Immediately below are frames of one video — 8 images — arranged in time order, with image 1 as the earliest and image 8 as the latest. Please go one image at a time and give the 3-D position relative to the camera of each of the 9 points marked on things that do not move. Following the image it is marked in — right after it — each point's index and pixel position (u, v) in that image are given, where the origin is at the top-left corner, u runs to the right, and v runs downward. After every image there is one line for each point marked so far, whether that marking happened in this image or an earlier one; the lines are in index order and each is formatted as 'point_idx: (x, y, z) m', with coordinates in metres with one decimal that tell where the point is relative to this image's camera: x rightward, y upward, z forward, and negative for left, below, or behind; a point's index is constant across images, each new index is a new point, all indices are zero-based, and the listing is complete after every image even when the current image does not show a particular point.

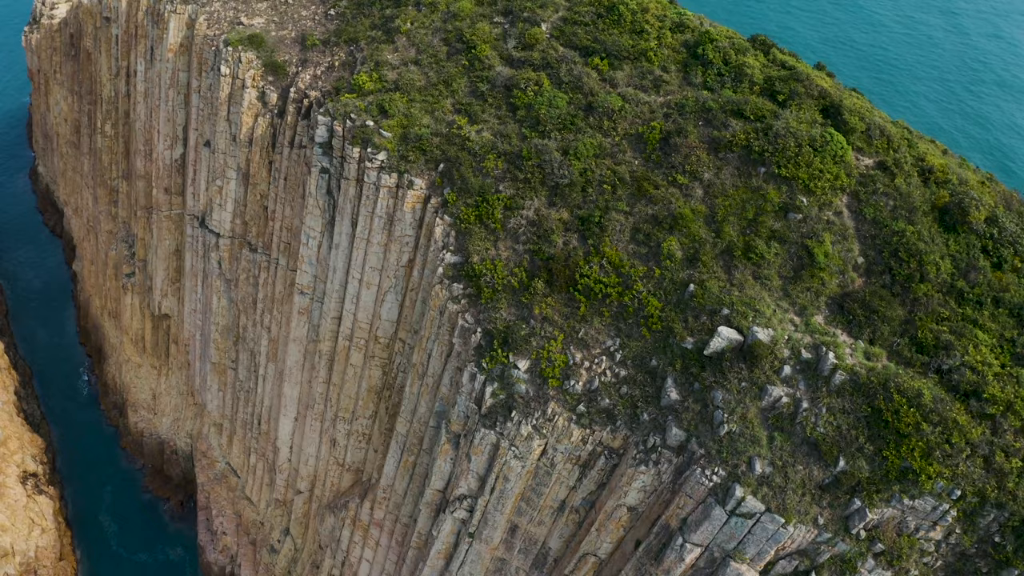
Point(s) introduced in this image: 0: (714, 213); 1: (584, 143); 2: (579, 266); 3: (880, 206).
0: (+6.1, +2.3, +18.1) m
1: (+2.4, +4.8, +19.9) m
2: (+2.1, +0.7, +18.7) m
3: (+10.6, +2.3, +17.3) m
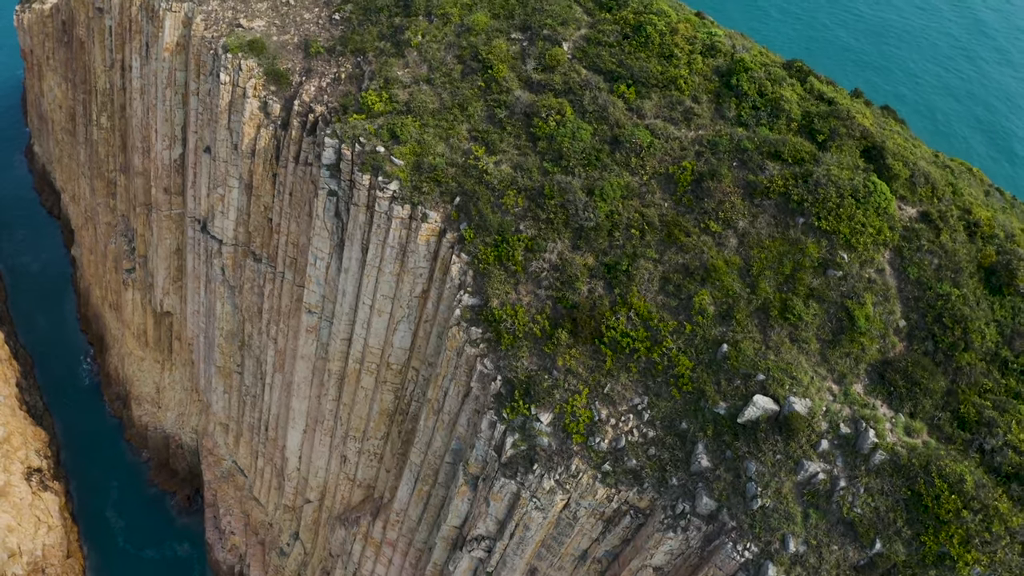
0: (+6.8, +0.7, +17.3) m
1: (+3.1, +3.3, +18.9) m
2: (+2.8, -0.8, +17.9) m
3: (+11.3, +0.6, +16.5) m
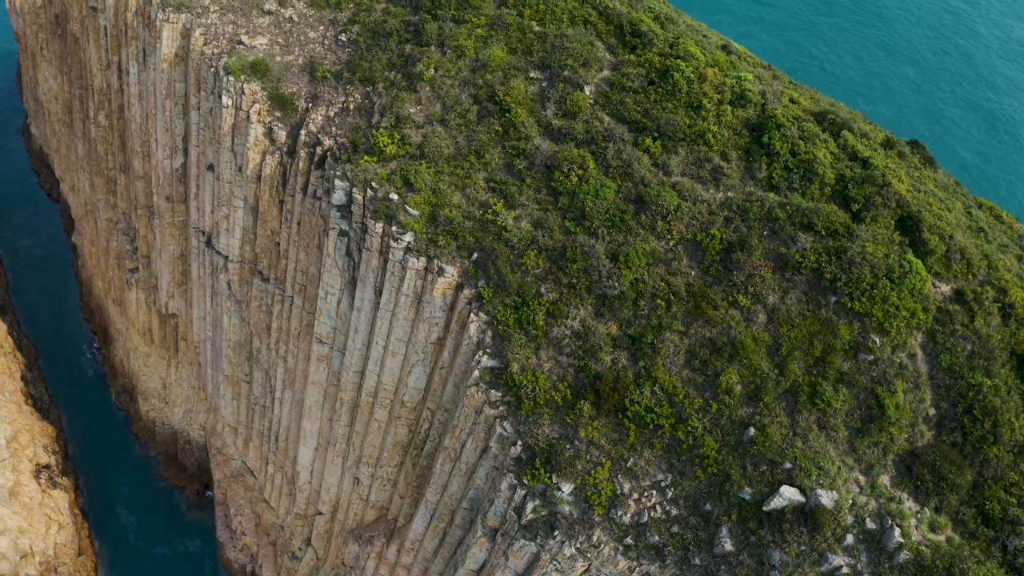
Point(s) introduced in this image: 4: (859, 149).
0: (+7.5, -1.6, +17.0) m
1: (+3.8, +1.2, +18.3) m
2: (+3.5, -3.0, +17.7) m
3: (+12.0, -1.7, +16.2) m
4: (+11.1, +4.4, +19.0) m
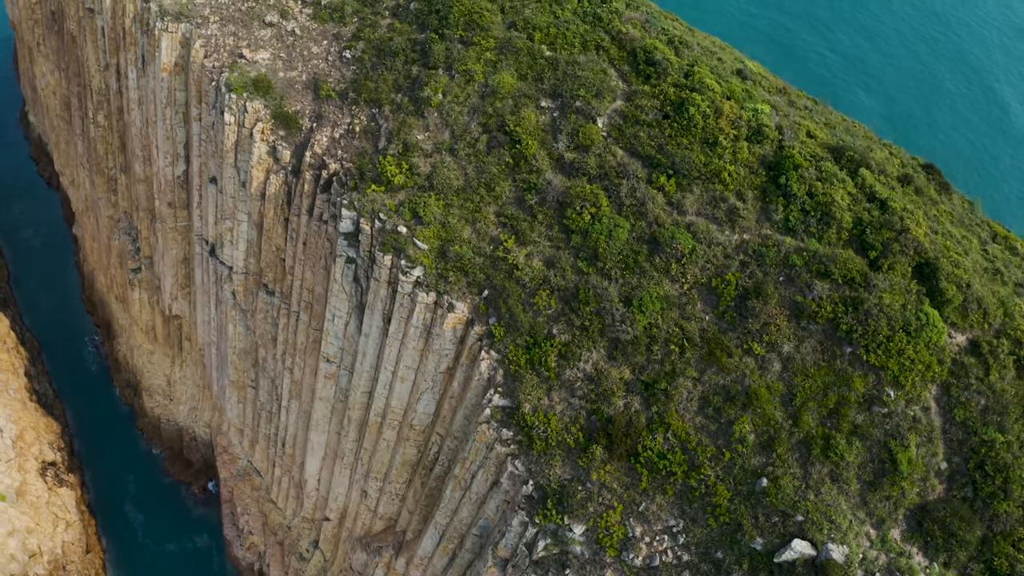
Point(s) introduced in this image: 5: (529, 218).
0: (+7.9, -3.0, +17.0) m
1: (+4.2, -0.1, +18.2) m
2: (+3.8, -4.4, +17.8) m
3: (+12.4, -3.1, +16.3) m
4: (+11.4, +3.1, +18.8) m
5: (+0.6, +2.3, +20.0) m
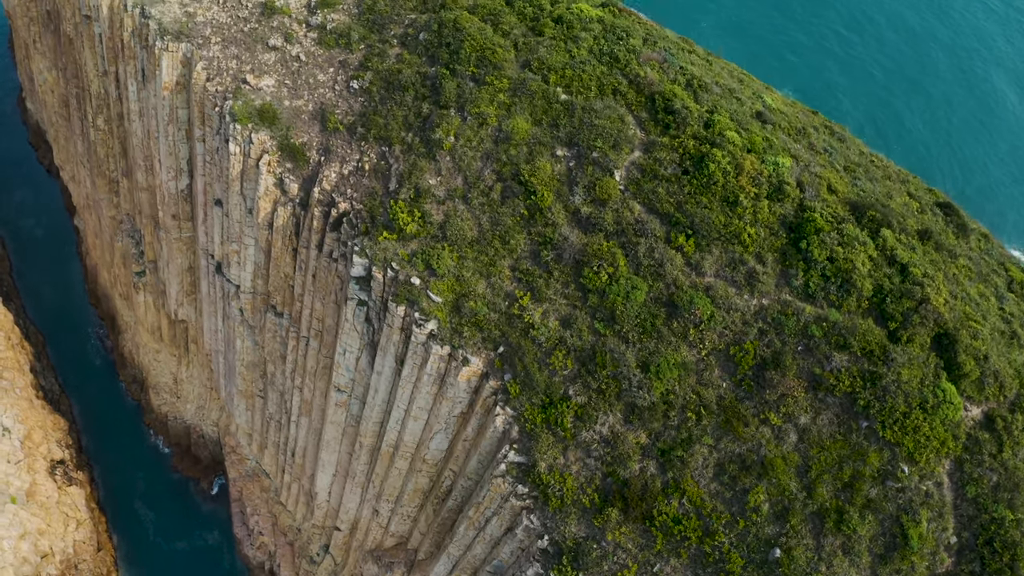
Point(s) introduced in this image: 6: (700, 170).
0: (+8.4, -5.0, +17.2) m
1: (+4.7, -2.1, +18.2) m
2: (+4.4, -6.4, +18.0) m
3: (+12.9, -5.3, +16.5) m
4: (+12.0, +1.1, +18.6) m
5: (+1.1, +0.5, +19.8) m
6: (+6.1, +3.9, +19.5) m
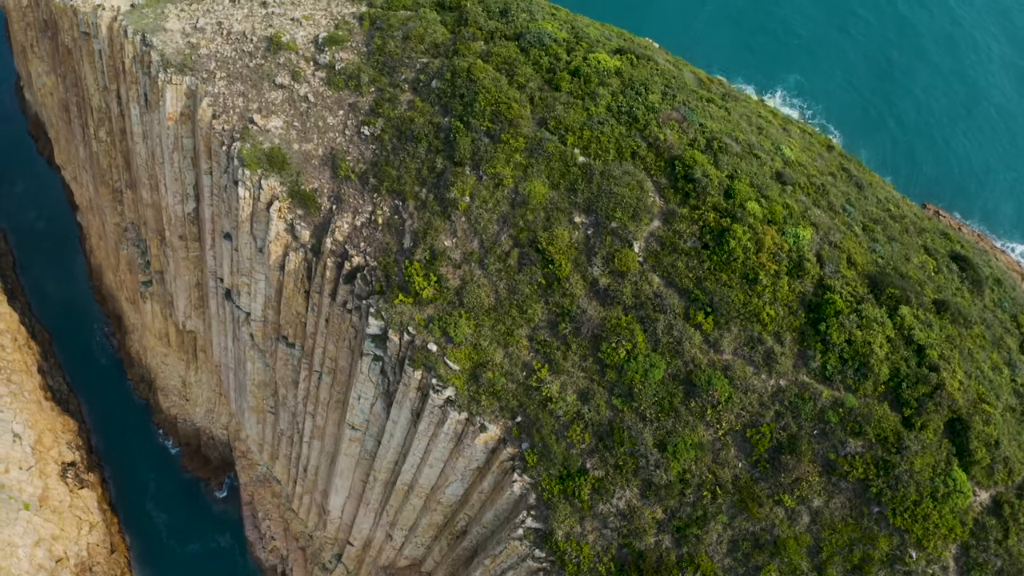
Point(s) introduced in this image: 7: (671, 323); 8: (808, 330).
0: (+9.0, -7.6, +17.7) m
1: (+5.3, -4.6, +18.5) m
2: (+5.0, -8.9, +18.6) m
3: (+13.5, -7.9, +17.0) m
4: (+12.6, -1.4, +18.7) m
5: (+1.7, -1.9, +19.9) m
6: (+6.7, +1.5, +19.4) m
7: (+5.0, -1.1, +19.1) m
8: (+9.2, -1.3, +18.6) m
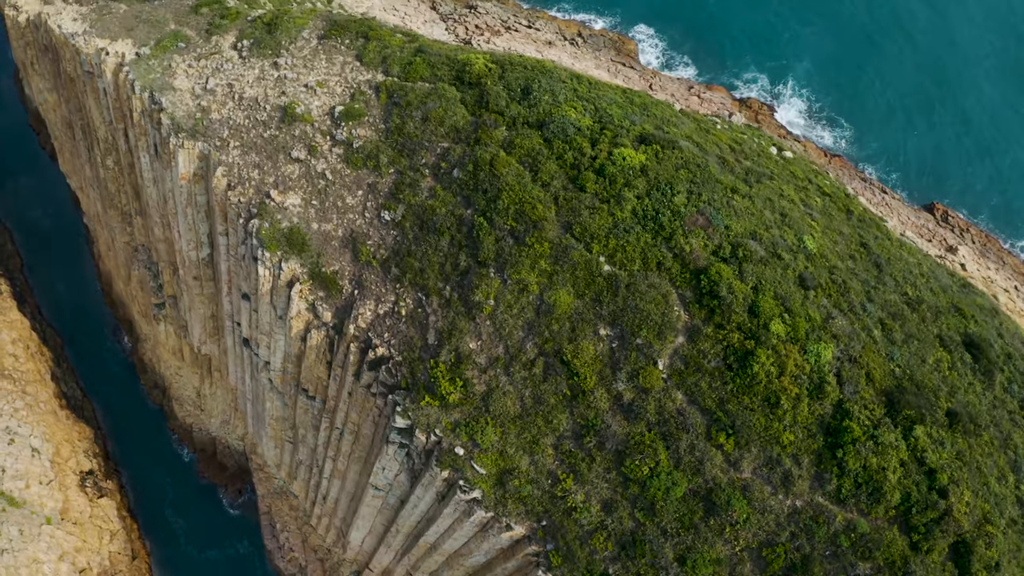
0: (+9.9, -11.7, +18.9) m
1: (+6.2, -8.6, +19.4) m
2: (+5.8, -12.8, +19.9) m
3: (+14.4, -12.0, +18.3) m
4: (+13.5, -5.4, +19.4) m
5: (+2.6, -5.8, +20.5) m
6: (+7.6, -2.5, +19.8) m
7: (+5.9, -5.1, +19.7) m
8: (+10.1, -5.3, +19.3) m
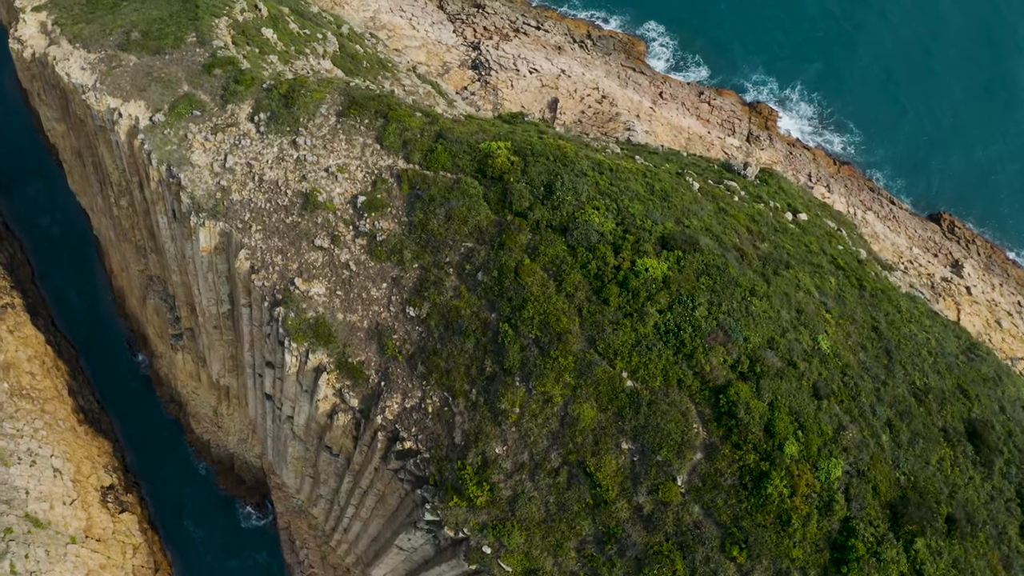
0: (+10.8, -16.0, +20.7) m
1: (+7.1, -12.9, +20.9) m
2: (+6.8, -17.1, +21.8) m
3: (+15.3, -16.3, +20.2) m
4: (+14.4, -9.7, +20.7) m
5: (+3.5, -10.0, +21.8) m
6: (+8.5, -6.8, +20.8) m
7: (+6.9, -9.3, +21.0) m
8: (+11.0, -9.6, +20.6) m
